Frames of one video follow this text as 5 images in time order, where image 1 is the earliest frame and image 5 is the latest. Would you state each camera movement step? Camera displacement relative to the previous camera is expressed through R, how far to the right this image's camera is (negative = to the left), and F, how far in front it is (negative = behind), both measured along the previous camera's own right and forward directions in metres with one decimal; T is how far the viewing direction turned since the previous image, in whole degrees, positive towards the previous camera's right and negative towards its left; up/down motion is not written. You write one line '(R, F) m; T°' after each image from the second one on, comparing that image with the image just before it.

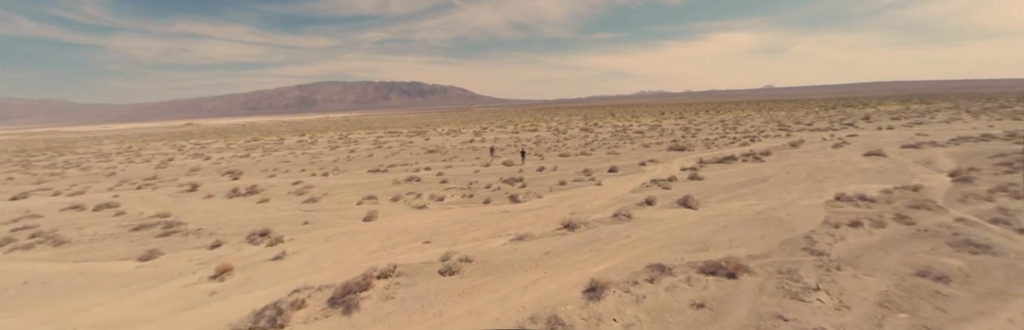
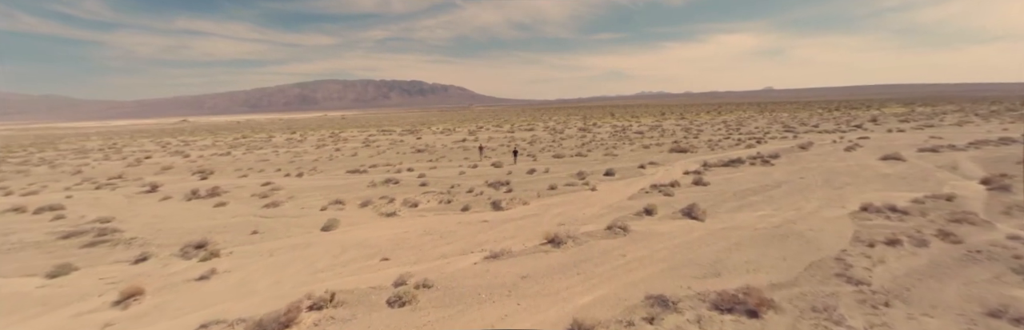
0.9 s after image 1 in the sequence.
(+0.7, +1.8) m; 0°
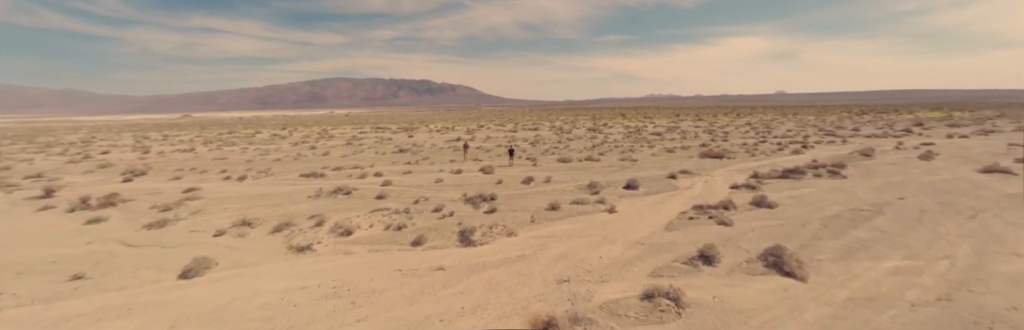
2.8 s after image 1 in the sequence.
(+0.7, +4.7) m; -1°
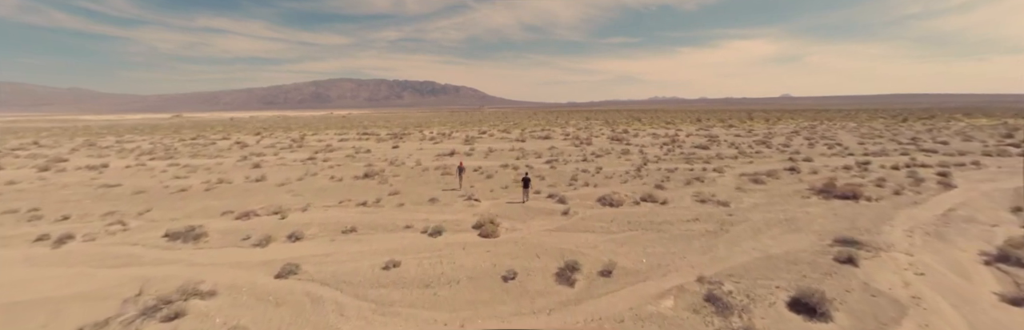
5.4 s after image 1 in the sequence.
(-0.5, +7.7) m; 0°
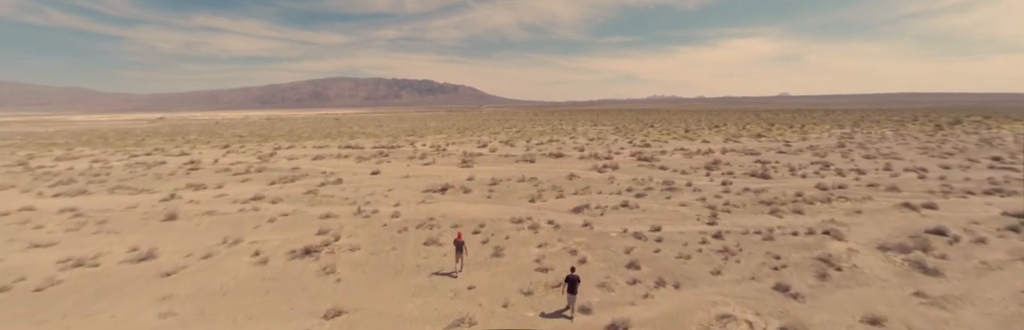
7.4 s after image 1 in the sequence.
(-0.7, +6.2) m; 0°
